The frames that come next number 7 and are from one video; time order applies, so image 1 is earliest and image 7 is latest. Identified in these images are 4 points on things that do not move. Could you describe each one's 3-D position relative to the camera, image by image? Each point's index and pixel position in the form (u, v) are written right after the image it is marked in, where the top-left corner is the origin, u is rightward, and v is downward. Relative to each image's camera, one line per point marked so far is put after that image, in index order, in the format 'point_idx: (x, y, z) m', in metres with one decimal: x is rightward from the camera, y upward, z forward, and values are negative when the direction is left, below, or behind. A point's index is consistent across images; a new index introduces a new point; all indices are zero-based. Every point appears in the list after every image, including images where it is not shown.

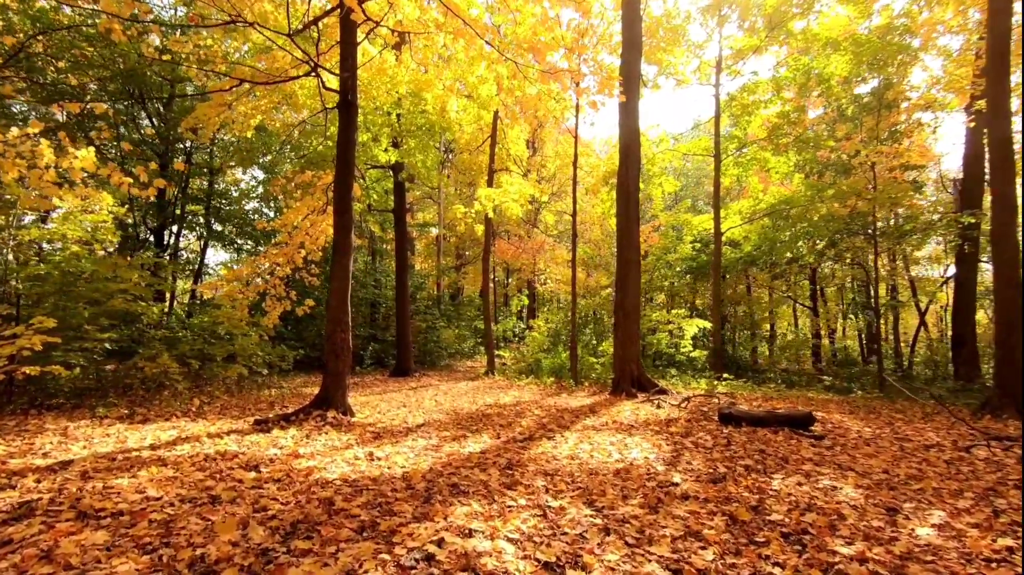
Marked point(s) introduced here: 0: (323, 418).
0: (-2.1, -1.4, +6.0) m
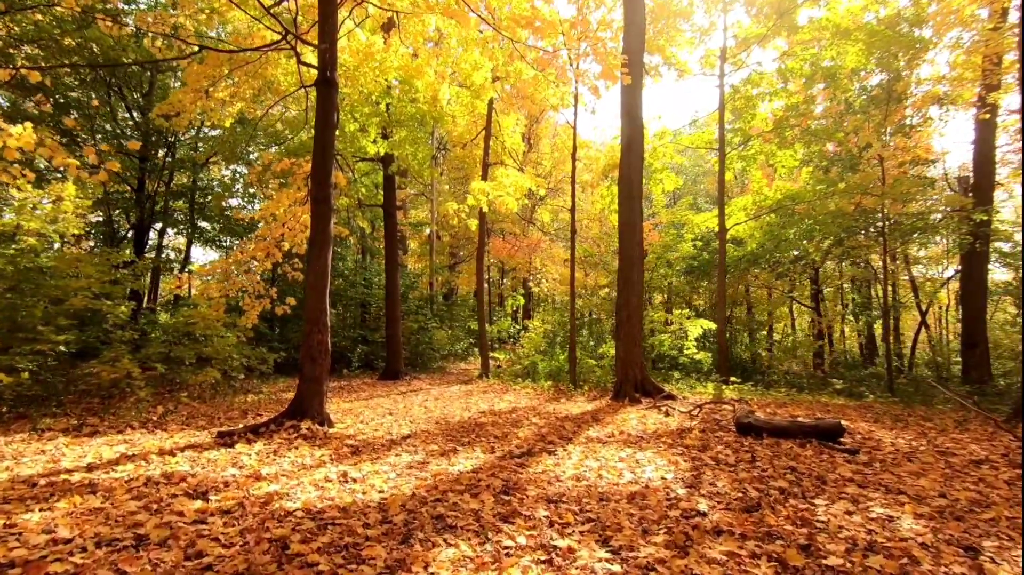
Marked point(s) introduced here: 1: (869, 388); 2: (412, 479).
0: (-2.1, -1.4, +5.3) m
1: (+7.6, -2.1, +11.6) m
2: (-0.7, -1.4, +3.9) m
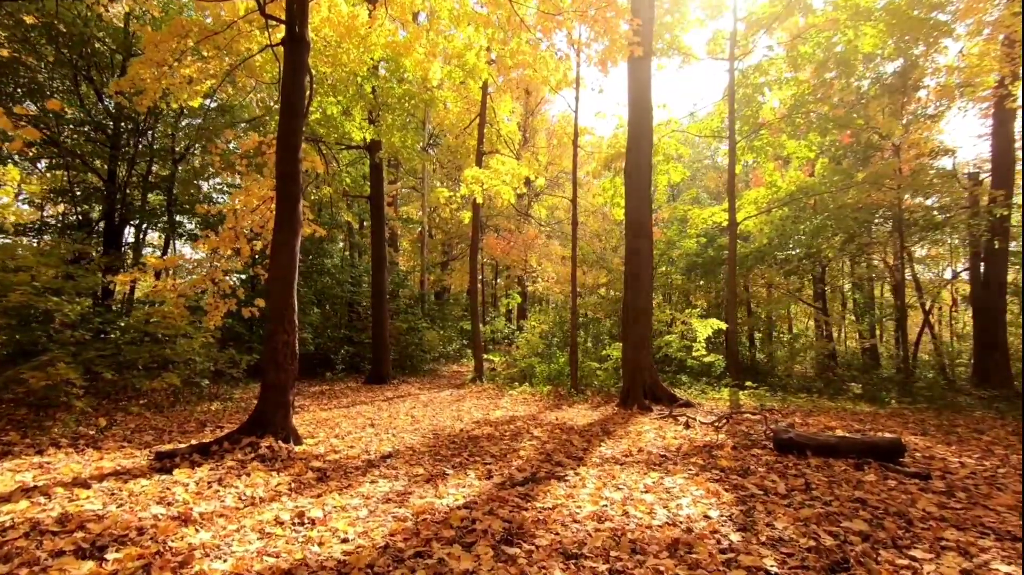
0: (-2.1, -1.3, +4.5) m
1: (+7.5, -2.1, +10.8) m
2: (-0.7, -1.3, +3.1) m
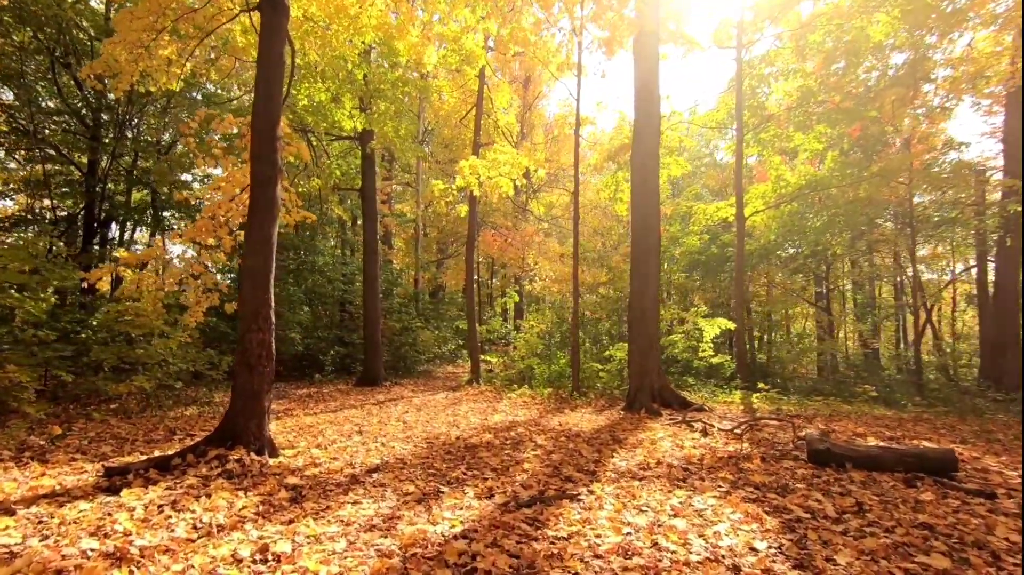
0: (-2.1, -1.2, +3.9) m
1: (+7.5, -2.1, +10.4) m
2: (-0.7, -1.3, +2.6) m
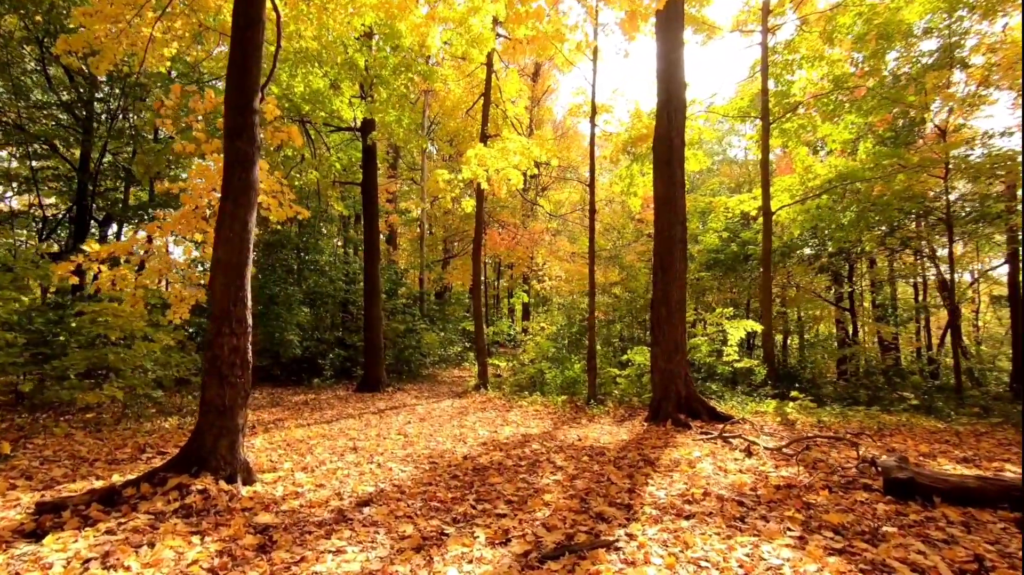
0: (-2.0, -1.2, +3.3) m
1: (+7.7, -2.0, +9.6) m
2: (-0.6, -1.2, +1.9) m
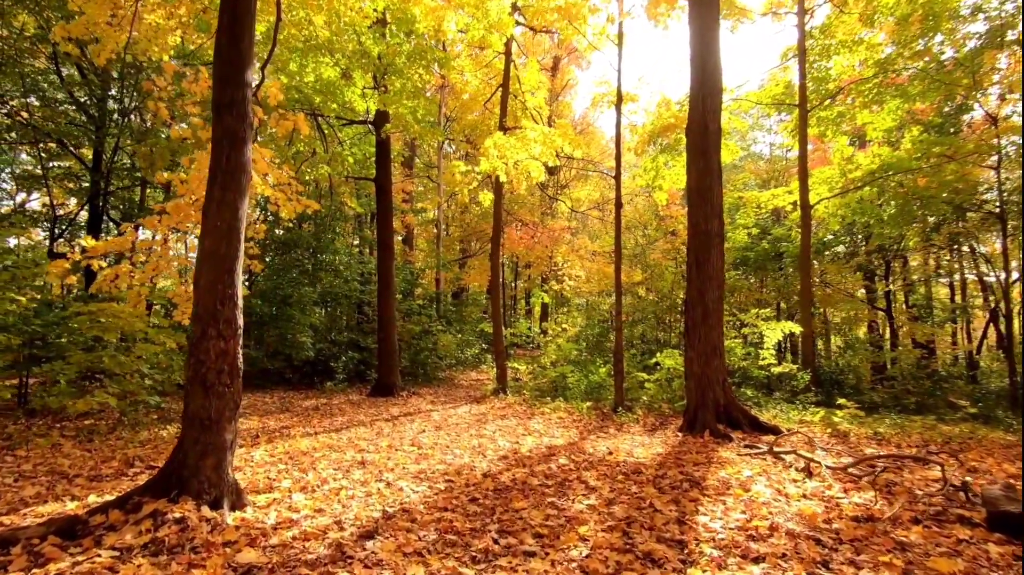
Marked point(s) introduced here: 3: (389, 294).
0: (-1.8, -1.2, +2.8) m
1: (+8.0, -2.0, +8.8) m
2: (-0.5, -1.2, +1.4) m
3: (-2.4, -0.1, +10.8) m
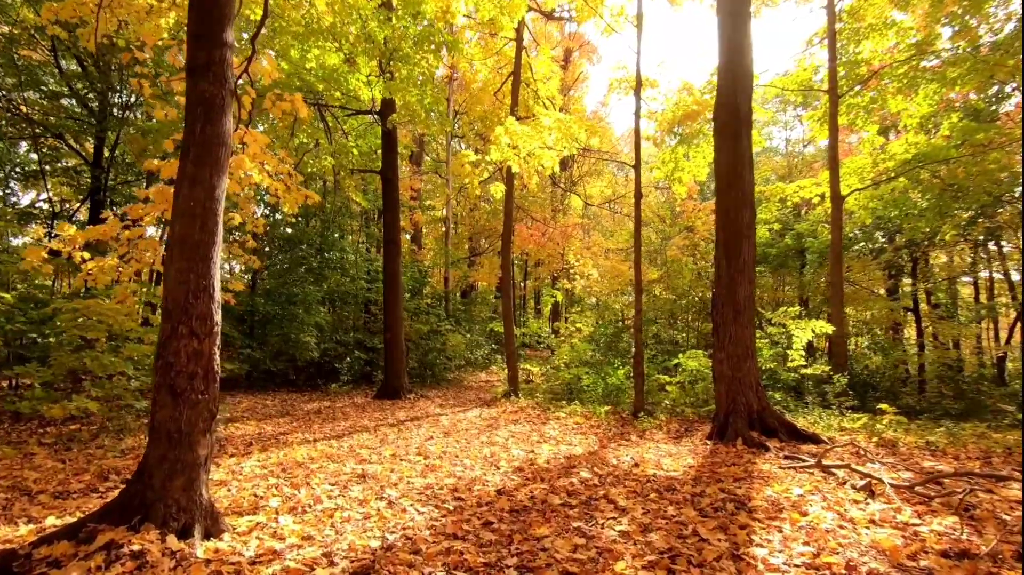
0: (-1.7, -1.2, +2.3) m
1: (+8.2, -2.0, +8.2) m
2: (-0.4, -1.1, +0.9) m
3: (-2.2, -0.1, +10.4) m
